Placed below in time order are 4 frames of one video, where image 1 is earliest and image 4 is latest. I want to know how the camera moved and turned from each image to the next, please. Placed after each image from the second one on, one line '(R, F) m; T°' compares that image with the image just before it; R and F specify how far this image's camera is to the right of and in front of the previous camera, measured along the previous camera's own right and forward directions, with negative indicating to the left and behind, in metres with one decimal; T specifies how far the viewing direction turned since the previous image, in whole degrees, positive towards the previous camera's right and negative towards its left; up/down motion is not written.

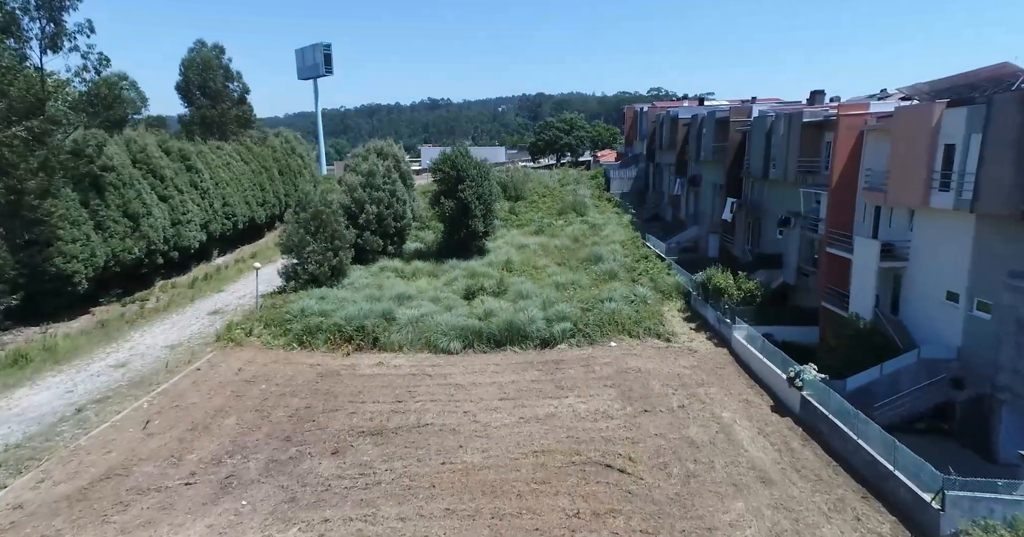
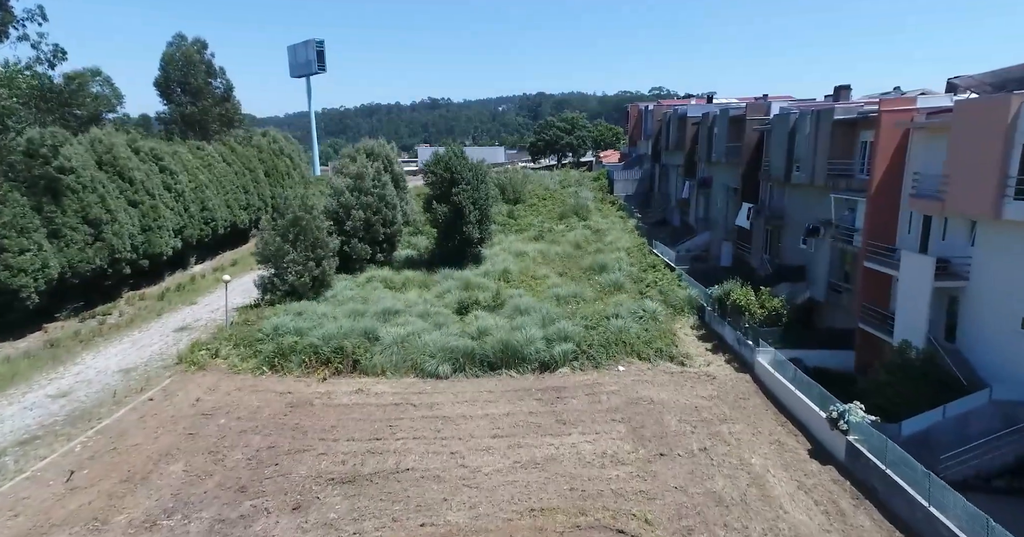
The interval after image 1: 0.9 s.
(+0.1, +2.2) m; 0°
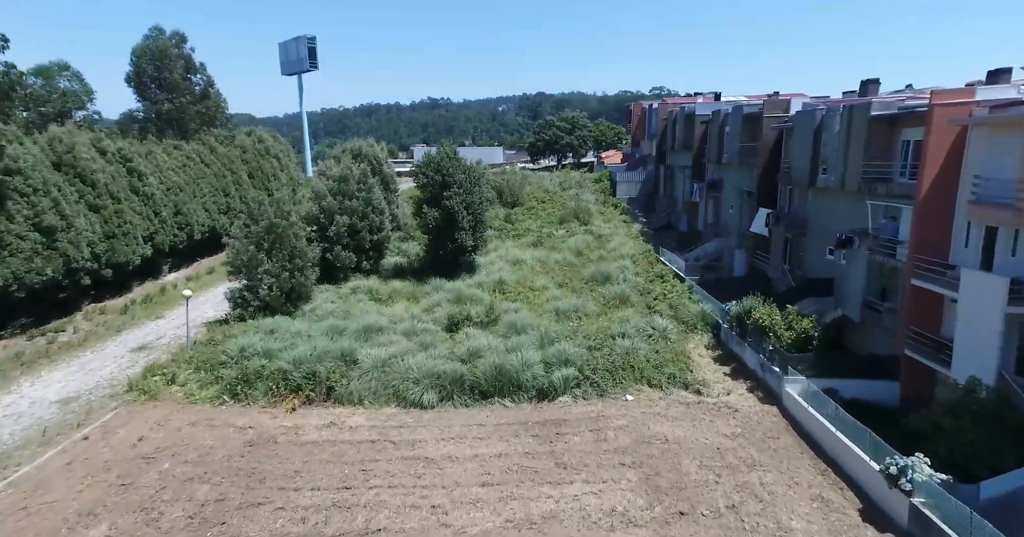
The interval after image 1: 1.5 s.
(+0.1, +2.1) m; 0°
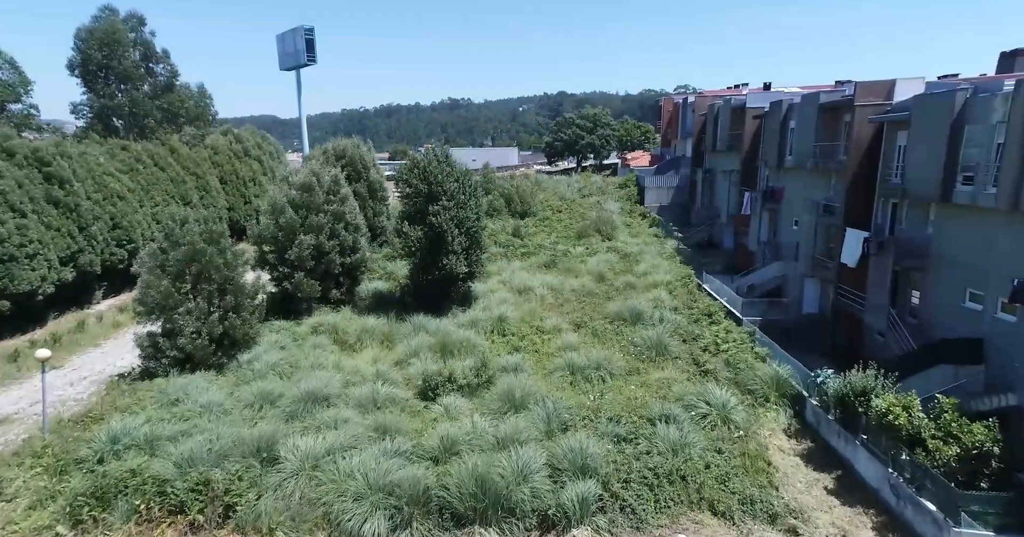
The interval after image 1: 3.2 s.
(+0.5, +5.7) m; -2°
